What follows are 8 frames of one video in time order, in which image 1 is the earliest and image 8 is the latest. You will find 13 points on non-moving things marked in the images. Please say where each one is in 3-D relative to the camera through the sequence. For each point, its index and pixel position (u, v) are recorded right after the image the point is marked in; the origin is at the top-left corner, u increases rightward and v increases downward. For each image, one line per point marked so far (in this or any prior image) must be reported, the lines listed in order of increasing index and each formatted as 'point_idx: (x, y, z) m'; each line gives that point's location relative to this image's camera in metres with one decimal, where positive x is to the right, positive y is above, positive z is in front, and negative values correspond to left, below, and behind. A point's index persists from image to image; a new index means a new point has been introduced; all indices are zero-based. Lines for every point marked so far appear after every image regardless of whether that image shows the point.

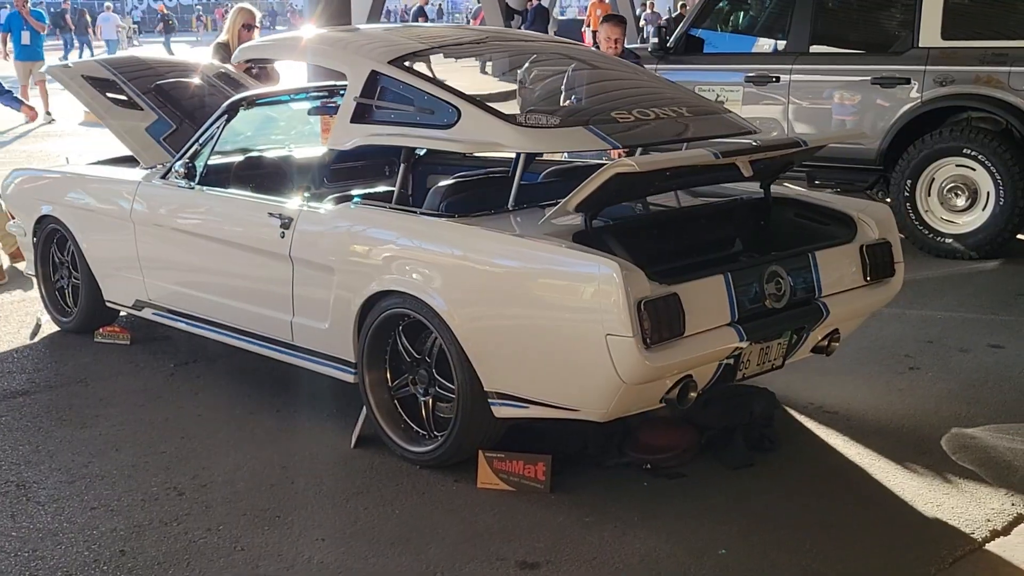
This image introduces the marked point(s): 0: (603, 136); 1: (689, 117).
0: (+0.3, +0.6, +3.8) m
1: (+0.7, +0.7, +4.3) m
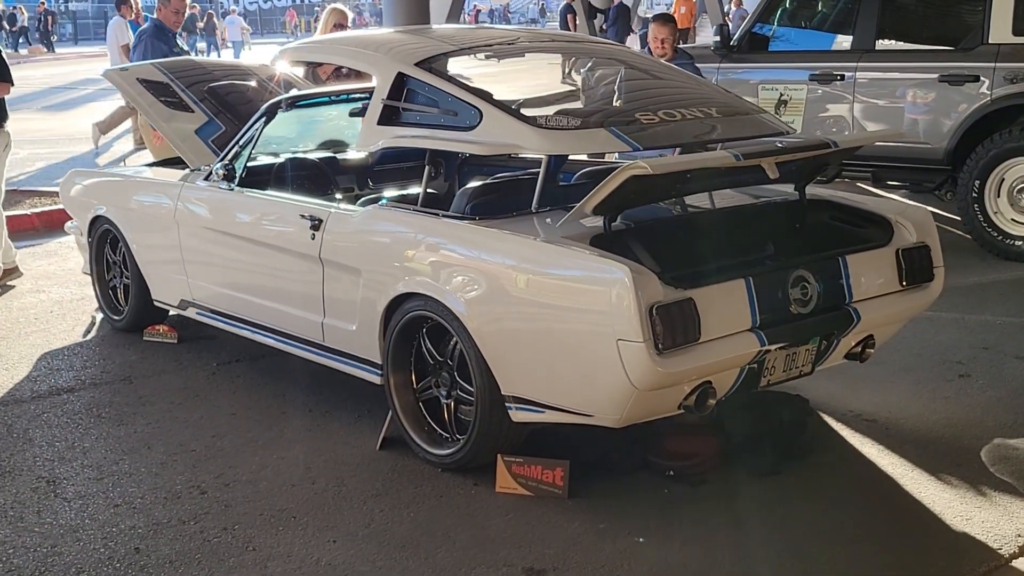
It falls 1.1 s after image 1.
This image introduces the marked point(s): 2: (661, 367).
0: (+0.4, +0.6, +3.8) m
1: (+0.8, +0.7, +4.2) m
2: (+0.5, -0.3, +3.2) m
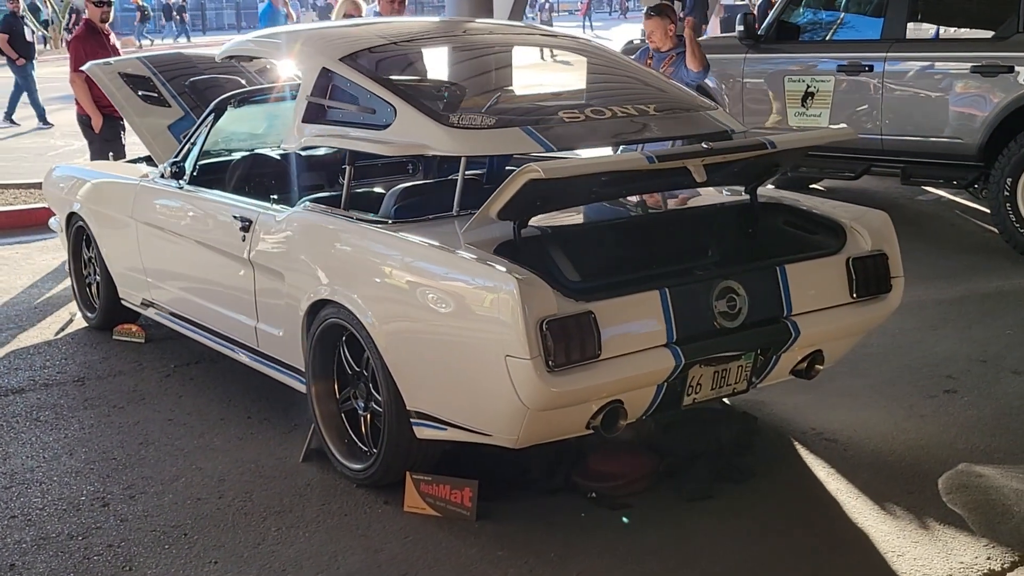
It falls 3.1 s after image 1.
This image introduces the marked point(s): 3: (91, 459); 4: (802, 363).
0: (+0.1, +0.5, +3.5) m
1: (+0.5, +0.7, +3.9) m
2: (+0.1, -0.3, +3.0) m
3: (-1.7, -0.7, +4.1) m
4: (+1.1, -0.3, +3.7) m
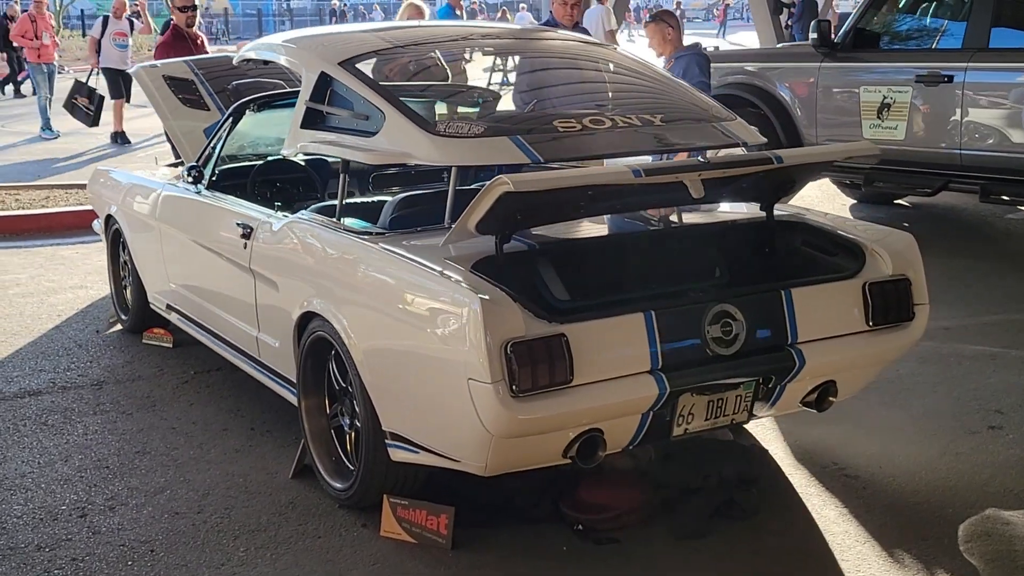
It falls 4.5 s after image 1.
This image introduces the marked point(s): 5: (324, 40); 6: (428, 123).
0: (0.0, +0.5, +3.3) m
1: (+0.5, +0.6, +3.7) m
2: (0.0, -0.3, +2.8) m
3: (-1.7, -0.7, +4.1) m
4: (+1.0, -0.4, +3.4) m
5: (-0.8, +1.0, +4.2) m
6: (-0.3, +0.6, +3.4) m
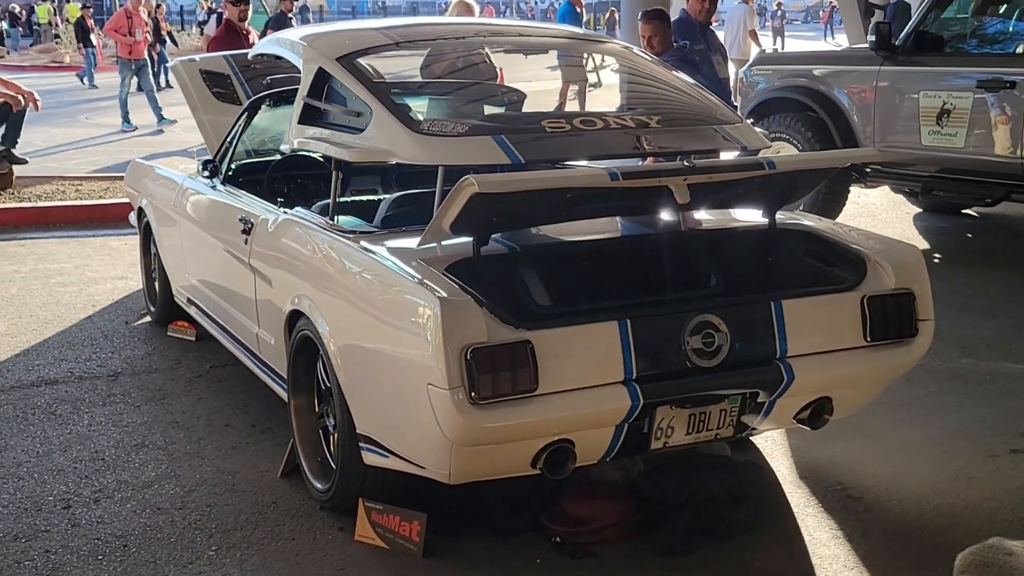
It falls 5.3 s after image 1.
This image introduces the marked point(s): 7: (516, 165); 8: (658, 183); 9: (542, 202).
0: (0.0, +0.5, +3.2) m
1: (+0.5, +0.6, +3.6) m
2: (-0.1, -0.4, +2.7) m
3: (-1.7, -0.7, +4.1) m
4: (+0.9, -0.4, +3.3) m
5: (-0.7, +1.0, +4.1) m
6: (-0.3, +0.6, +3.4) m
7: (0.0, +0.4, +3.2) m
8: (+0.4, +0.3, +3.0) m
9: (+0.1, +0.3, +3.0) m
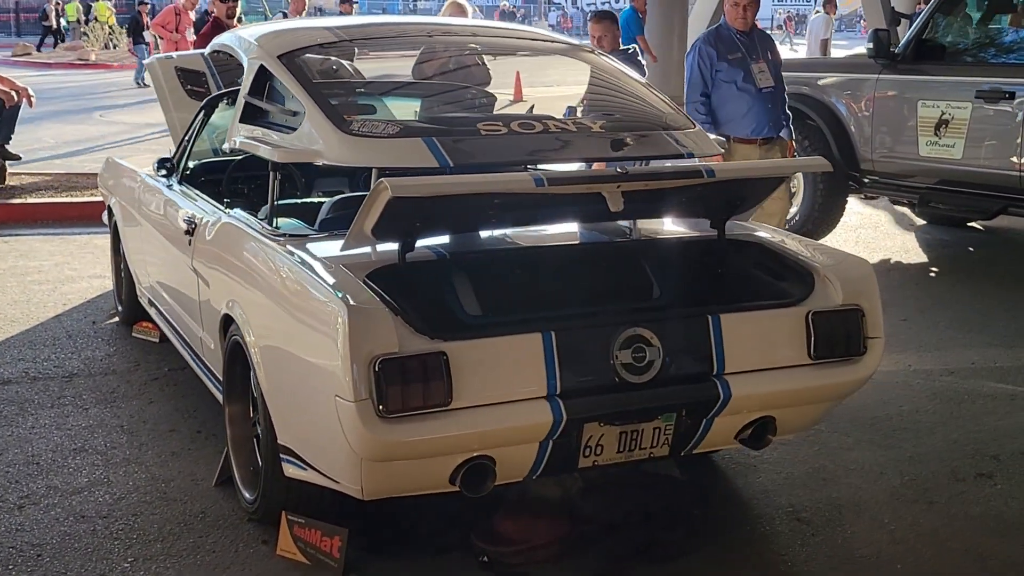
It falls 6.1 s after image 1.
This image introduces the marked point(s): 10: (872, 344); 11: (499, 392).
0: (-0.2, +0.4, +3.1) m
1: (+0.3, +0.5, +3.4) m
2: (-0.3, -0.4, +2.6) m
3: (-2.0, -0.7, +4.0) m
4: (+0.7, -0.4, +3.1) m
5: (-0.9, +1.0, +4.0) m
6: (-0.5, +0.5, +3.3) m
7: (-0.2, +0.4, +3.1) m
8: (+0.2, +0.3, +2.9) m
9: (-0.1, +0.2, +2.9) m
10: (+1.1, -0.2, +3.2) m
11: (0.0, -0.3, +2.7) m
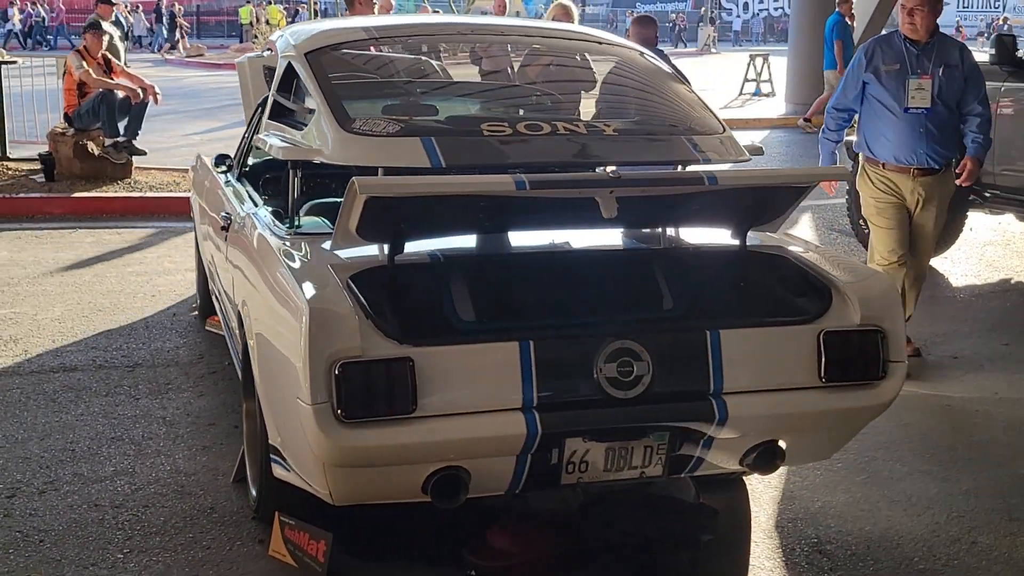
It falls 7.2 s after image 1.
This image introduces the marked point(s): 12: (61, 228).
0: (-0.2, +0.4, +3.0) m
1: (+0.3, +0.5, +3.3) m
2: (-0.4, -0.4, +2.5) m
3: (-1.9, -0.6, +4.1) m
4: (+0.7, -0.5, +2.9) m
5: (-0.8, +1.0, +4.0) m
6: (-0.5, +0.5, +3.2) m
7: (-0.2, +0.4, +3.0) m
8: (+0.2, +0.3, +2.7) m
9: (-0.2, +0.2, +2.8) m
10: (+1.1, -0.2, +2.9) m
11: (-0.1, -0.3, +2.6) m
12: (-4.4, +0.6, +9.9) m
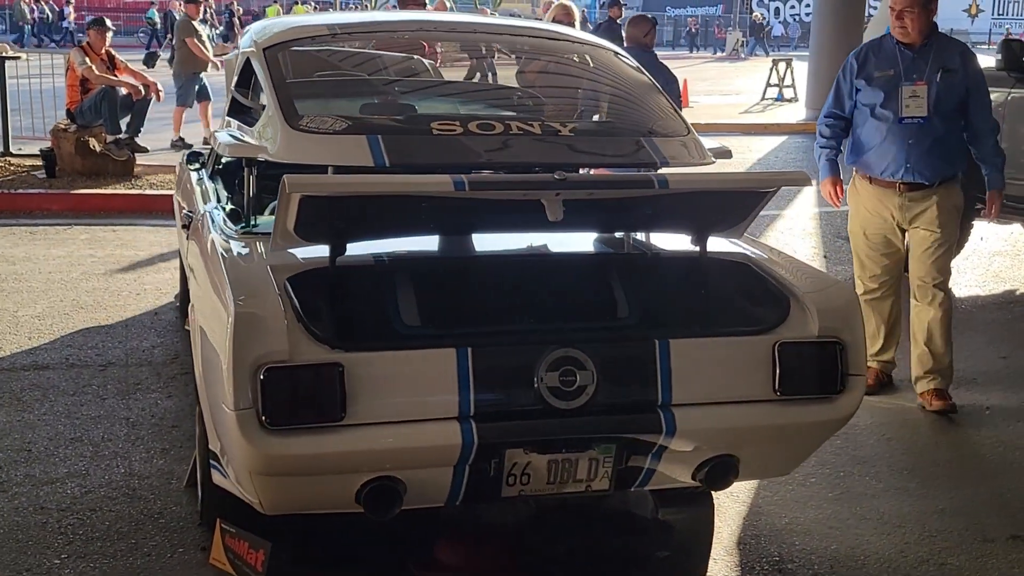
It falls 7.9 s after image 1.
0: (-0.4, +0.4, +3.0) m
1: (+0.2, +0.5, +3.2) m
2: (-0.6, -0.4, +2.4) m
3: (-2.0, -0.6, +4.1) m
4: (+0.5, -0.5, +2.8) m
5: (-0.9, +1.0, +3.9) m
6: (-0.6, +0.5, +3.1) m
7: (-0.3, +0.3, +2.9) m
8: (0.0, +0.2, +2.6) m
9: (-0.3, +0.2, +2.7) m
10: (+0.9, -0.3, +2.8) m
11: (-0.3, -0.3, +2.5) m
12: (-4.4, +0.6, +9.9) m
